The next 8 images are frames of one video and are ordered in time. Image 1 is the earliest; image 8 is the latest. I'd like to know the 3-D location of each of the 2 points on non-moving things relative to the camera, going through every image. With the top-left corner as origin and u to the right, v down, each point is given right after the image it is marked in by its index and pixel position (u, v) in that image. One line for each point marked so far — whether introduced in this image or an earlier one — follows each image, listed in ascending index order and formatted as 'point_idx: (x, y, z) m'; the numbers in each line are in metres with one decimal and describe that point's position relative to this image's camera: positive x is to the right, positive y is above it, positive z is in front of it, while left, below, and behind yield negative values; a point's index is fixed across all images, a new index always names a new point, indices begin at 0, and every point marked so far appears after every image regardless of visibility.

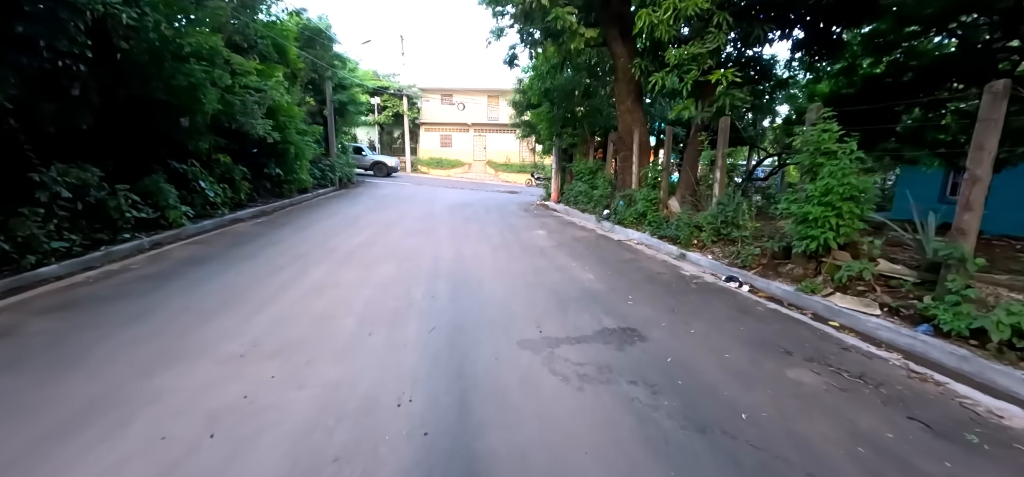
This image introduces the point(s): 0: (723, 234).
0: (+3.4, +0.1, +7.3) m
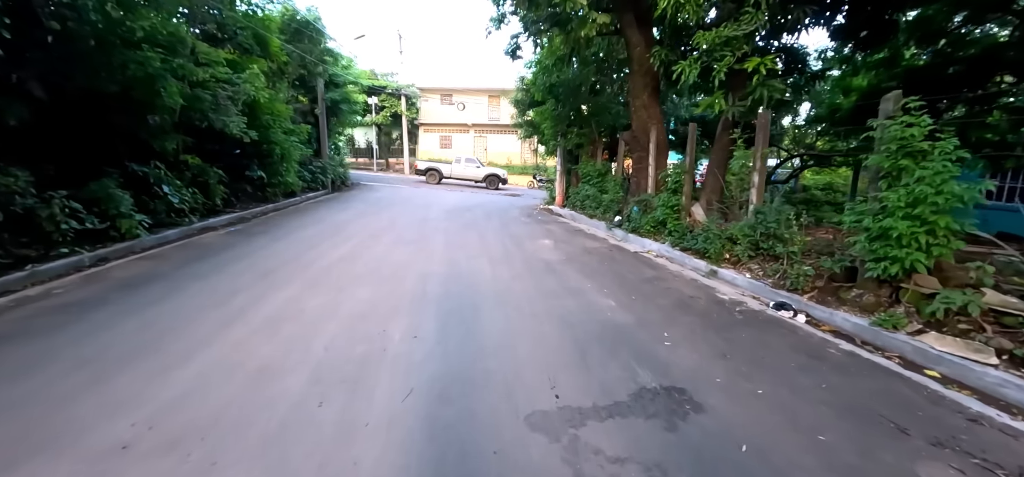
0: (+3.5, -0.1, +6.2) m
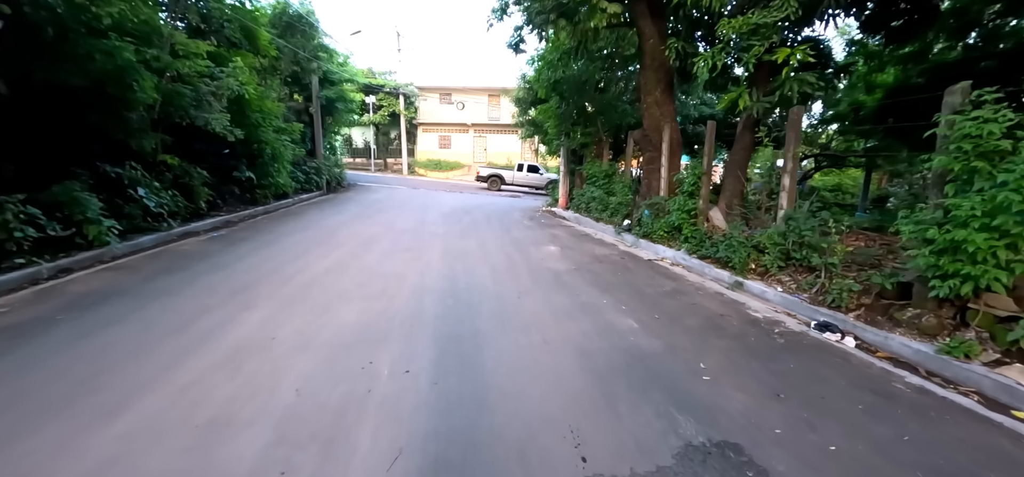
0: (+3.5, -0.2, +5.6) m
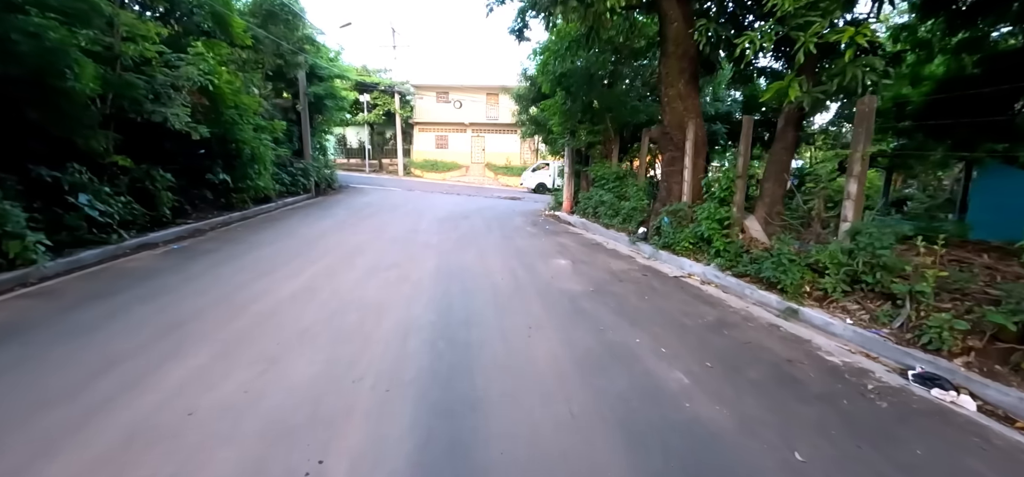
0: (+3.6, -0.4, +4.6) m
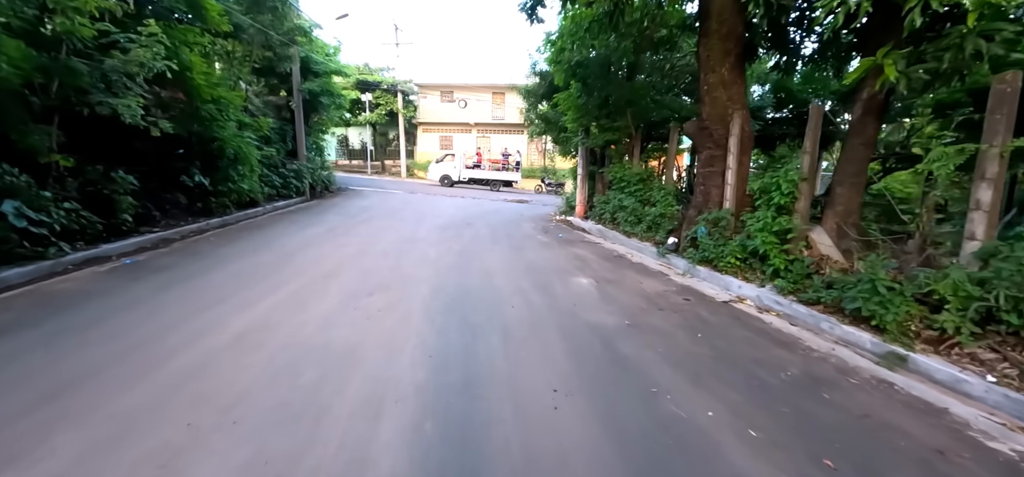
0: (+3.7, -0.6, +3.4) m
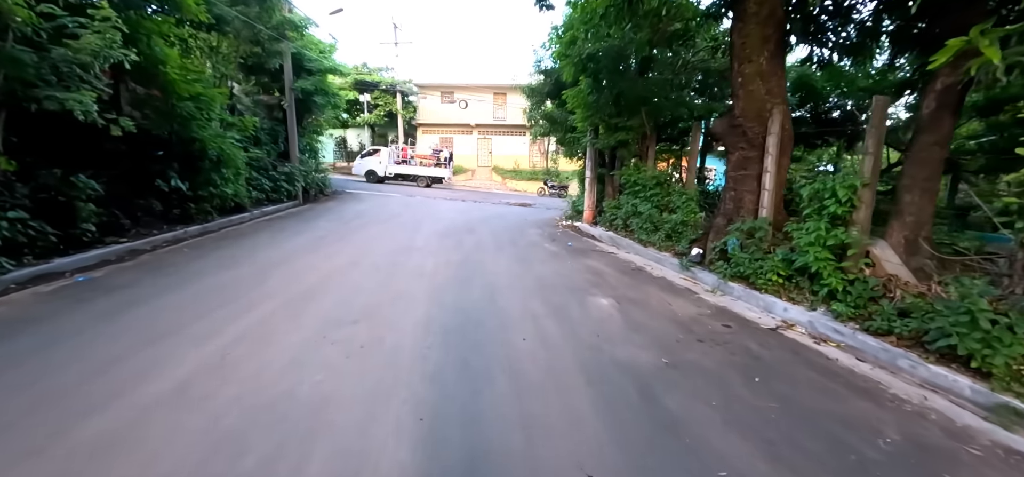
0: (+3.8, -0.8, +2.6) m
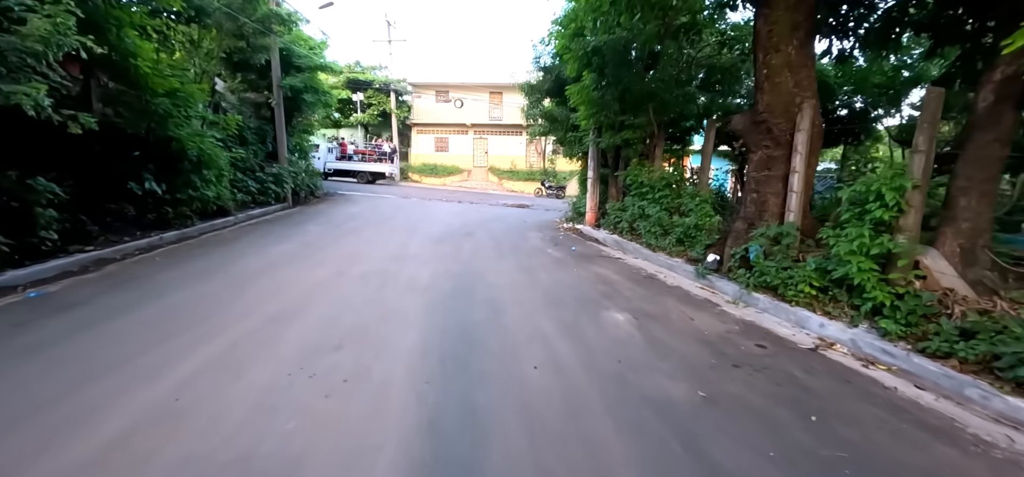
0: (+3.9, -0.9, +2.1) m
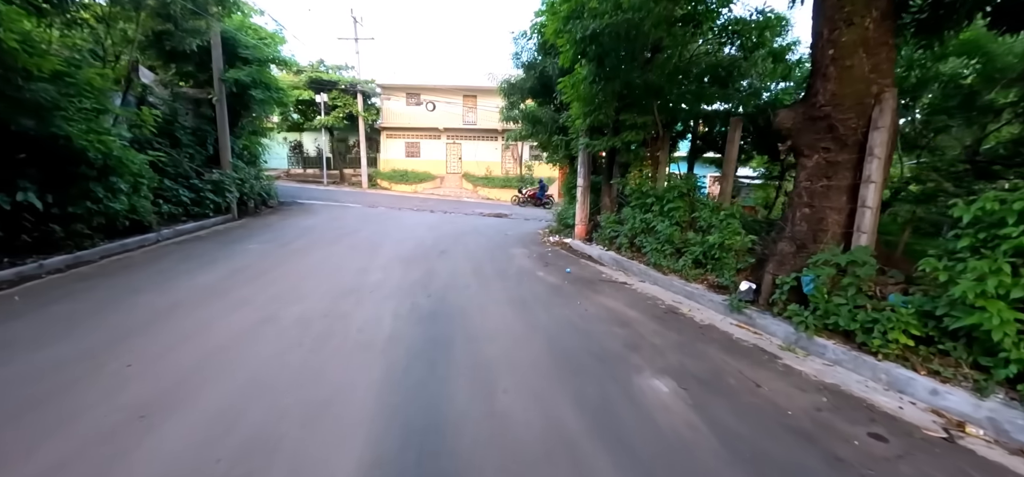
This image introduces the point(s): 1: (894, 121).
0: (+4.0, -1.1, +1.0) m
1: (+3.4, +1.0, +4.0) m
